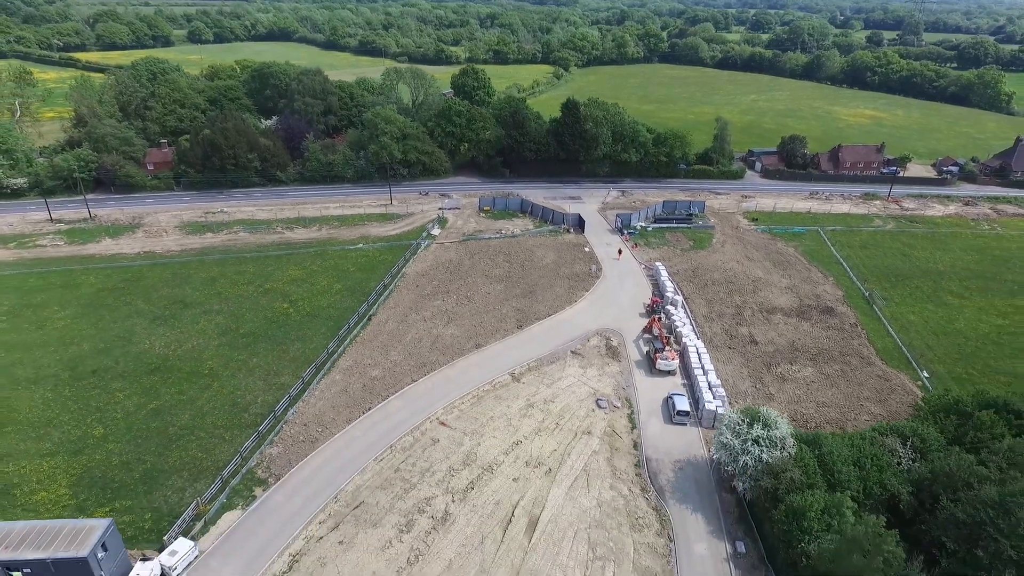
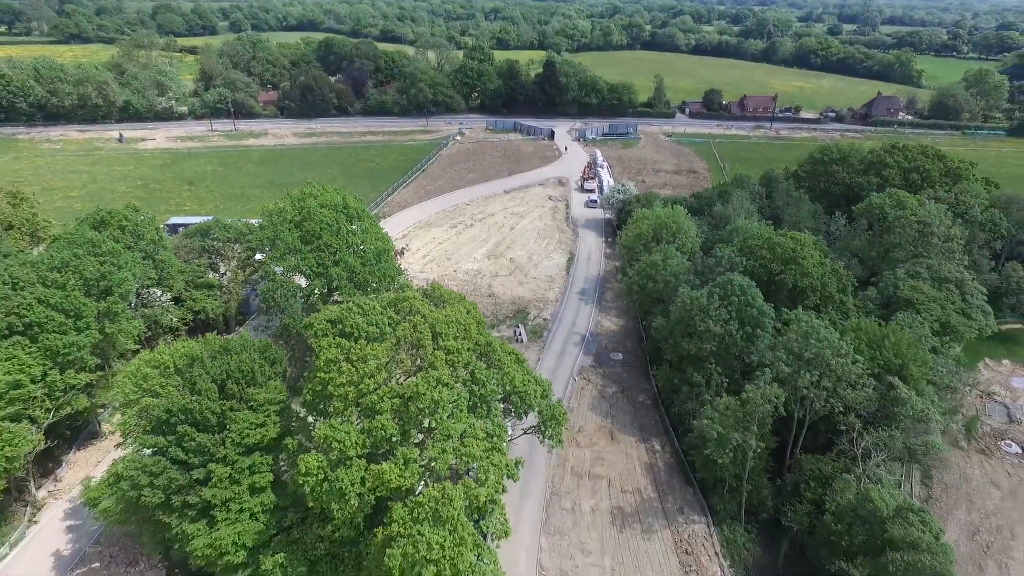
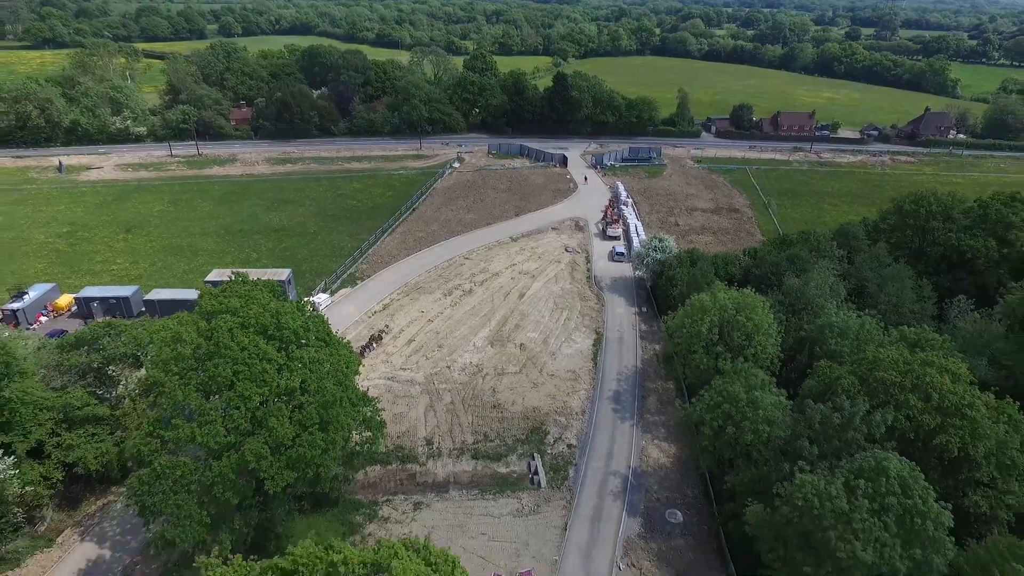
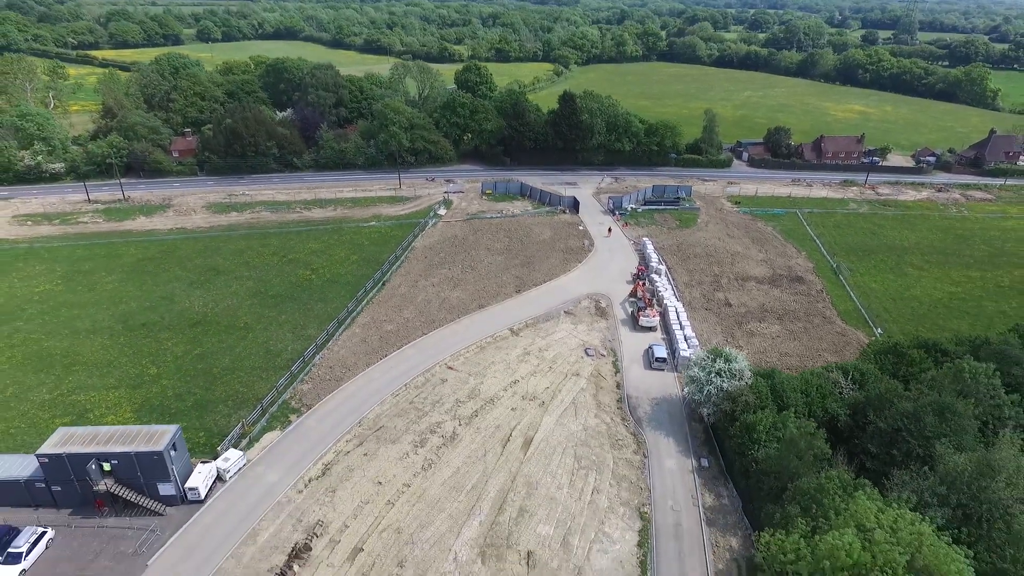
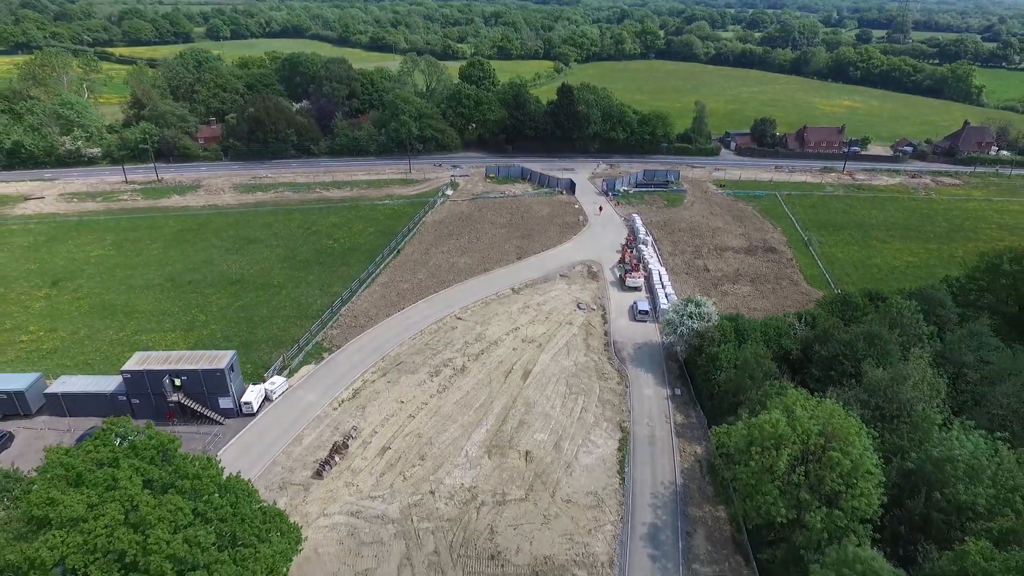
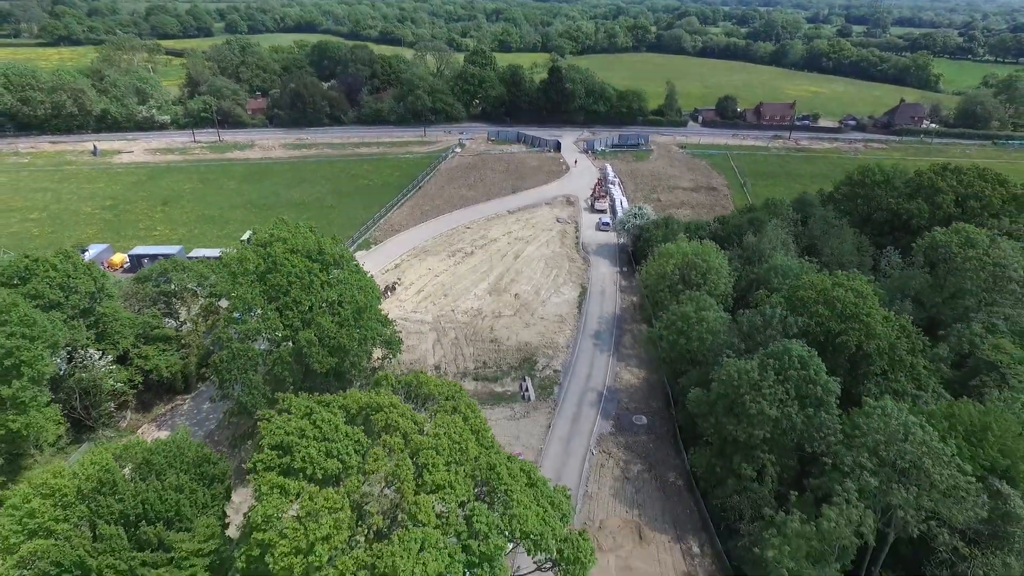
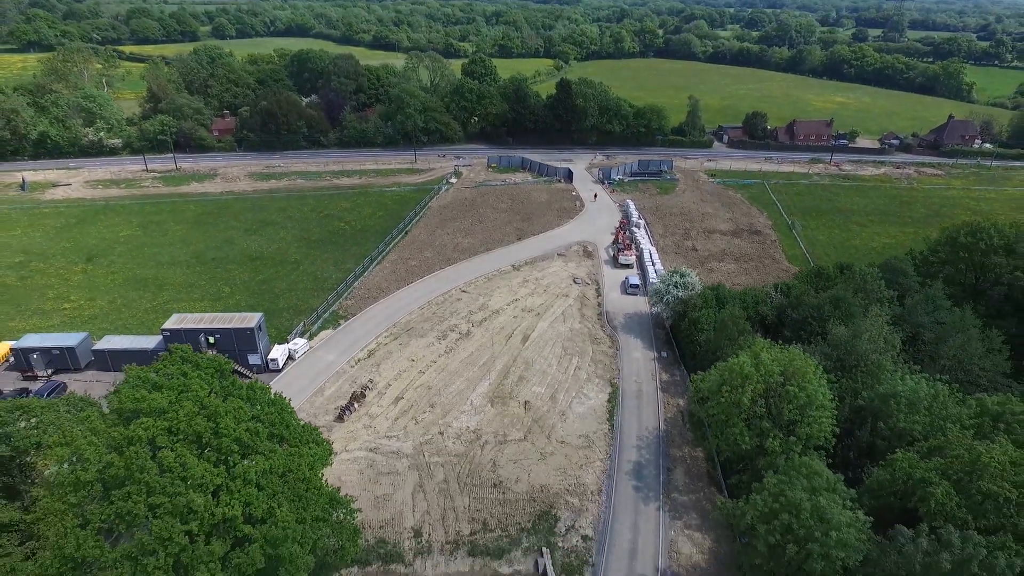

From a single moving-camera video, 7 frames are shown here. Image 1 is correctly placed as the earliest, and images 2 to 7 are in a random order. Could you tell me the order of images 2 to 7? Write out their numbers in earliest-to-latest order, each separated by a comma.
4, 5, 7, 3, 6, 2
